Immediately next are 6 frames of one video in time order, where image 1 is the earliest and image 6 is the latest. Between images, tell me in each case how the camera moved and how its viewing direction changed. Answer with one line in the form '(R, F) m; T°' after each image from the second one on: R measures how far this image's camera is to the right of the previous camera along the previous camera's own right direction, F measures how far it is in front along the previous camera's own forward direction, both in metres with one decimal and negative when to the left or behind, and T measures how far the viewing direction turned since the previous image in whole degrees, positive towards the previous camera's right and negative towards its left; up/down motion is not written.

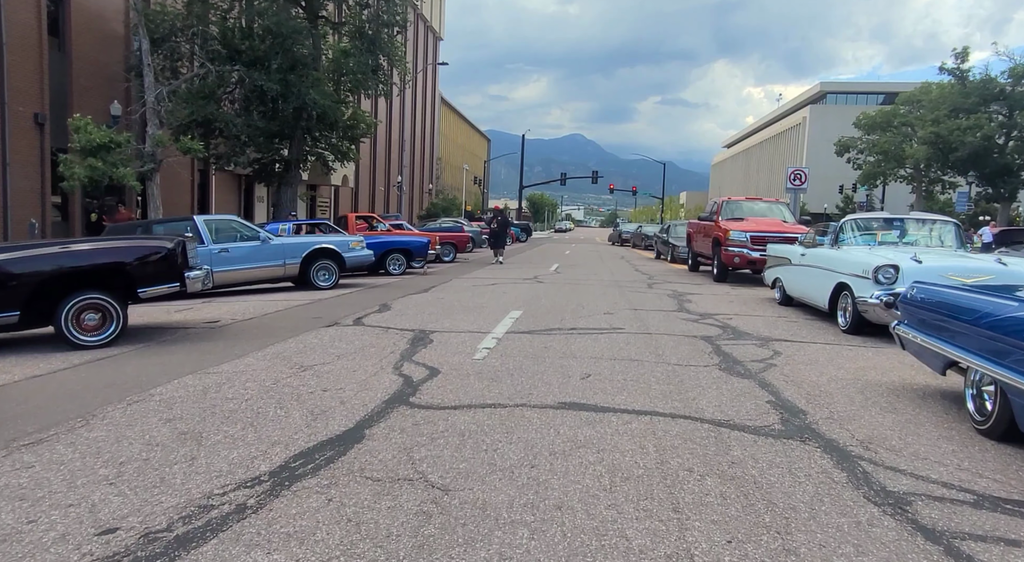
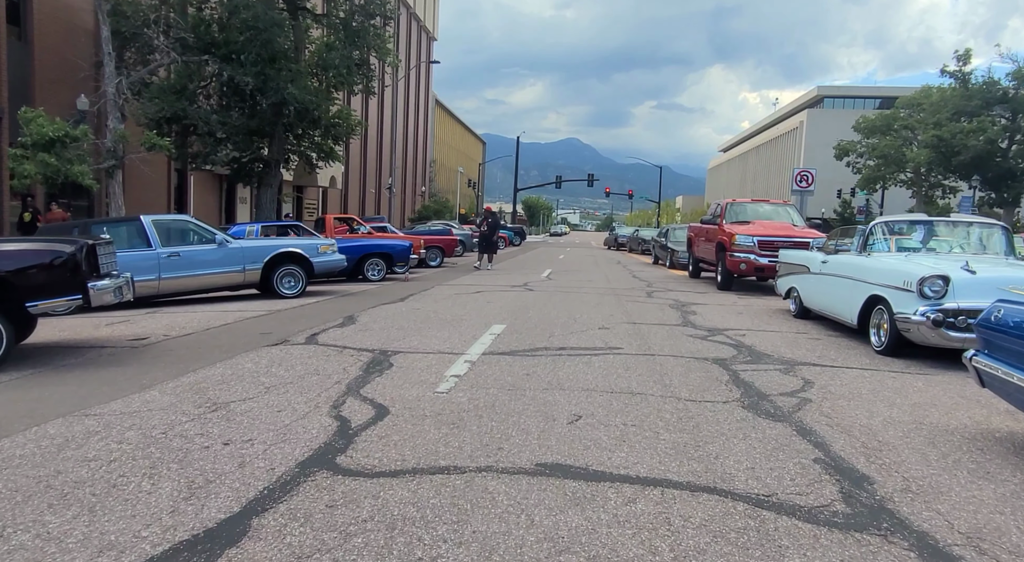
(+0.2, +1.5) m; 0°
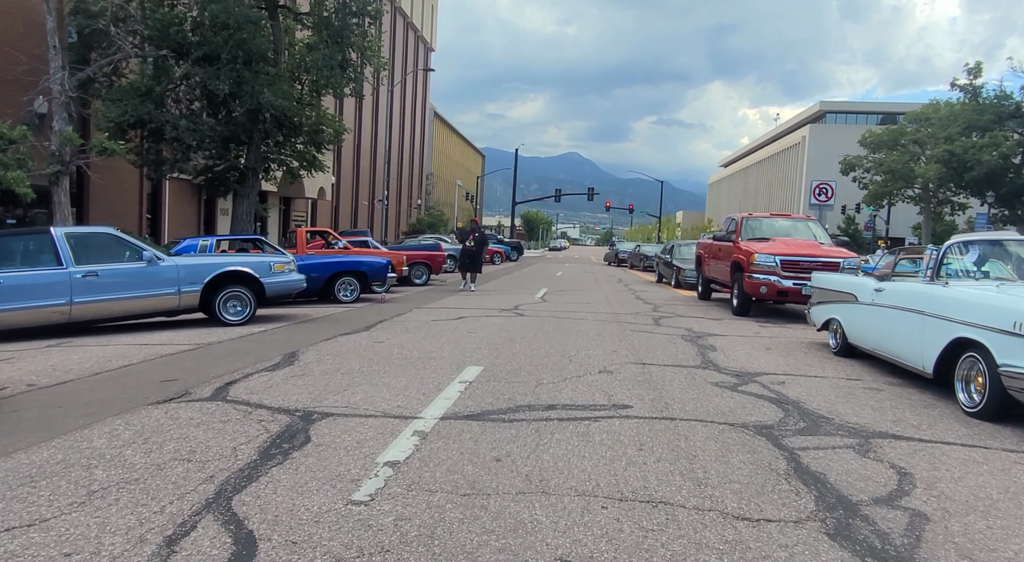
(+0.2, +2.1) m; 0°
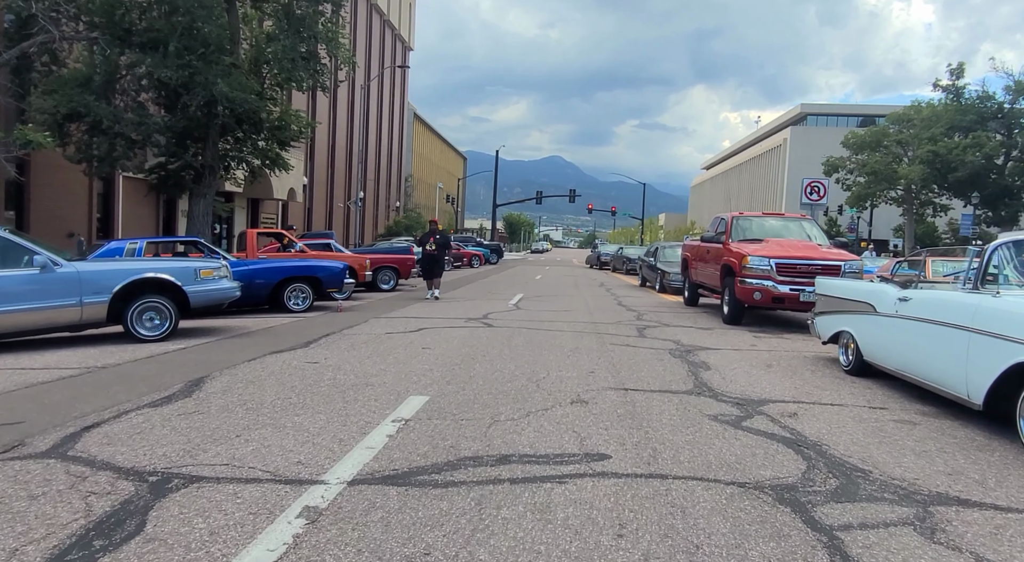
(+0.3, +1.5) m; +1°
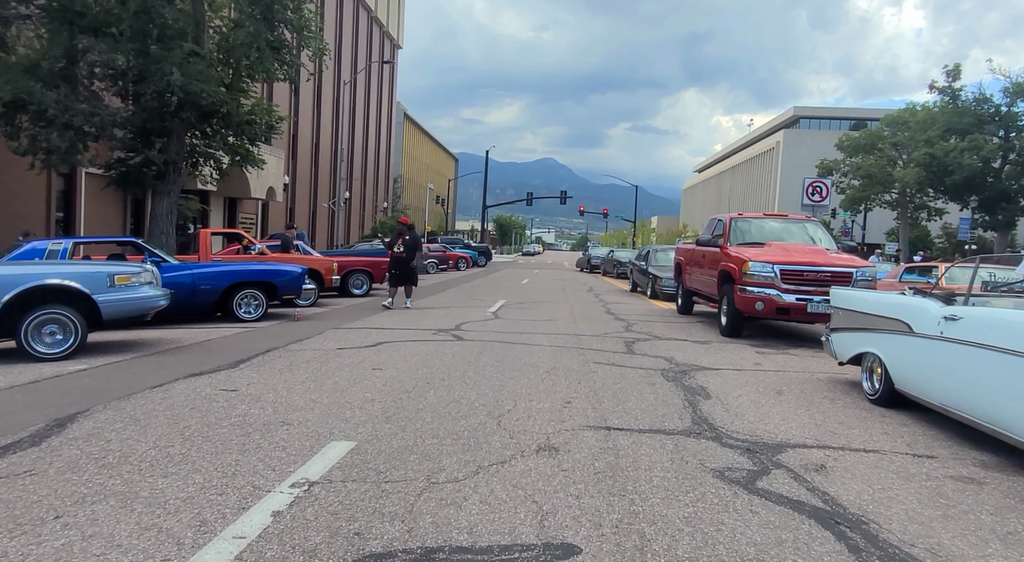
(+0.3, +1.5) m; +1°
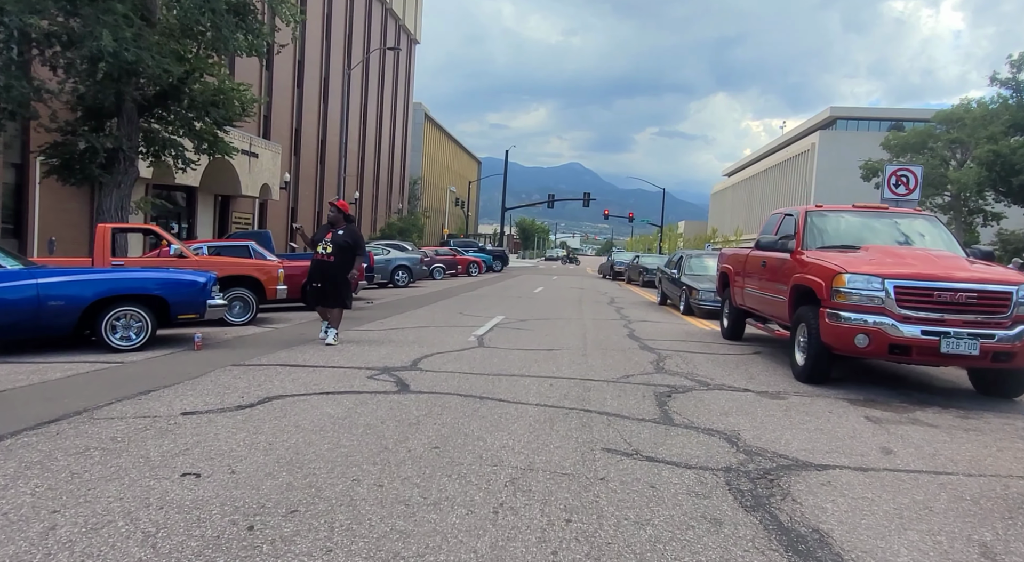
(+0.5, +4.1) m; -2°
